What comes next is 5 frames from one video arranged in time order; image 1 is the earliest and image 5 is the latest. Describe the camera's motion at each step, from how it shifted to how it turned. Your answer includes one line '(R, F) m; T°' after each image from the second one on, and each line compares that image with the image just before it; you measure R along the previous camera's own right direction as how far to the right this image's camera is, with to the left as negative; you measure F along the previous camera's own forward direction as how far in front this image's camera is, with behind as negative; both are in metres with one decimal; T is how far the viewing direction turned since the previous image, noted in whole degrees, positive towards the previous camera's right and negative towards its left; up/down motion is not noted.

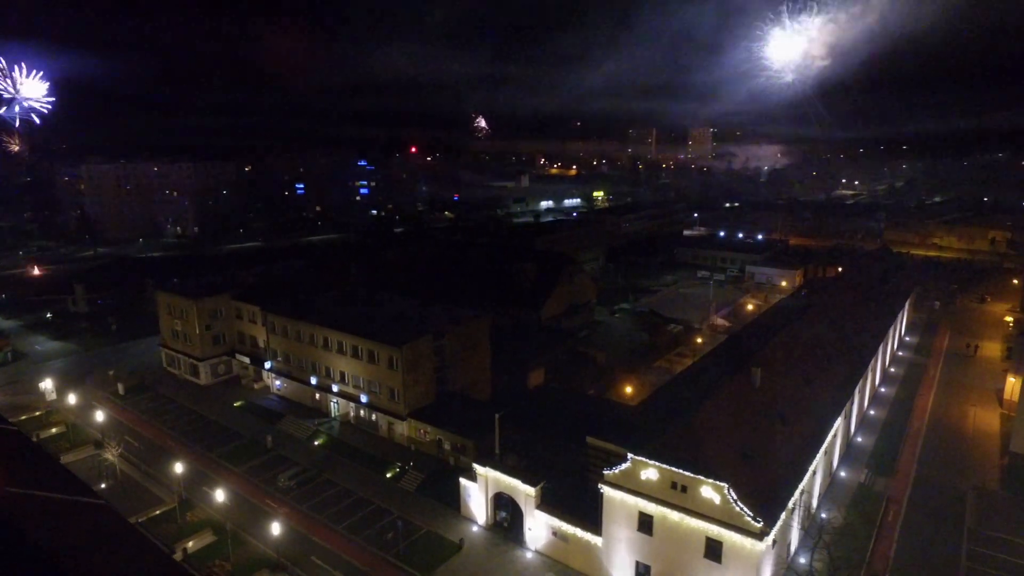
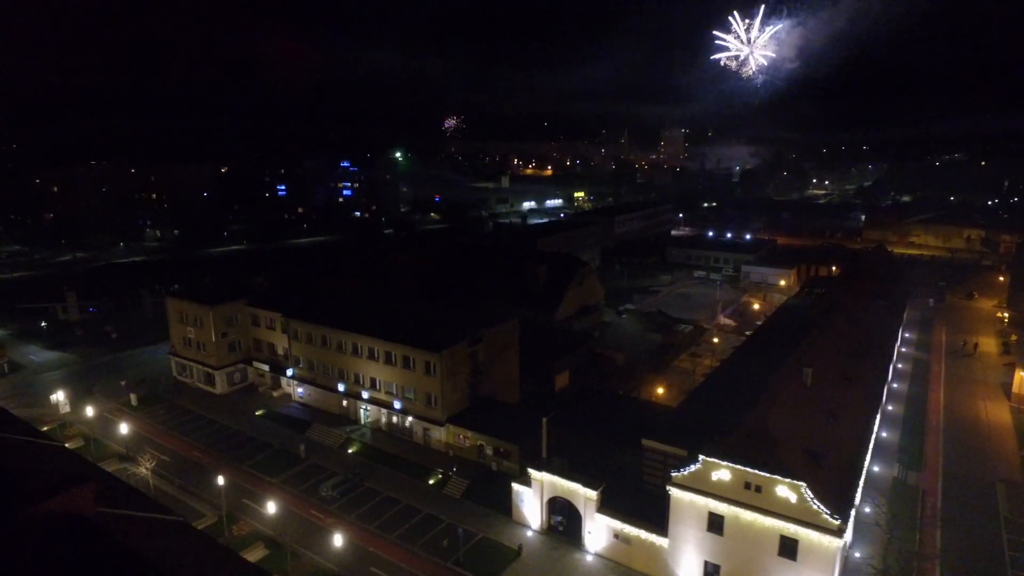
(-2.7, +0.1) m; +3°
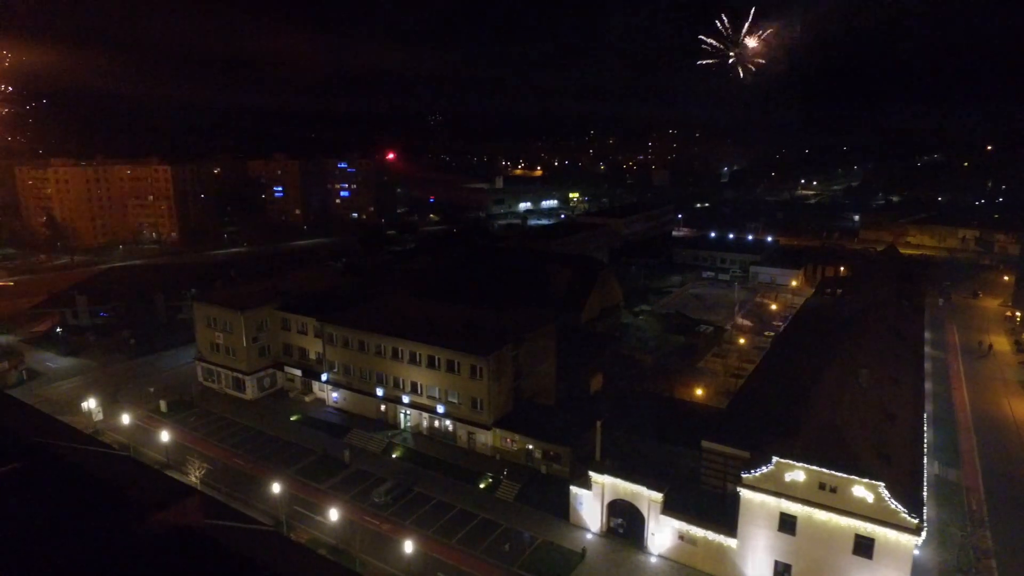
(-2.5, 0.0) m; +2°
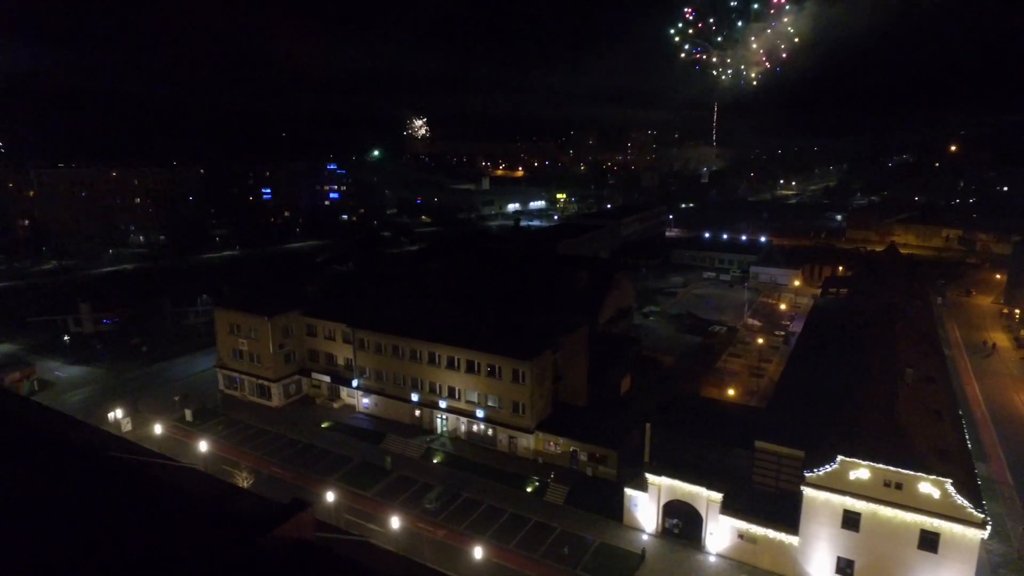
(-2.6, -0.1) m; +2°
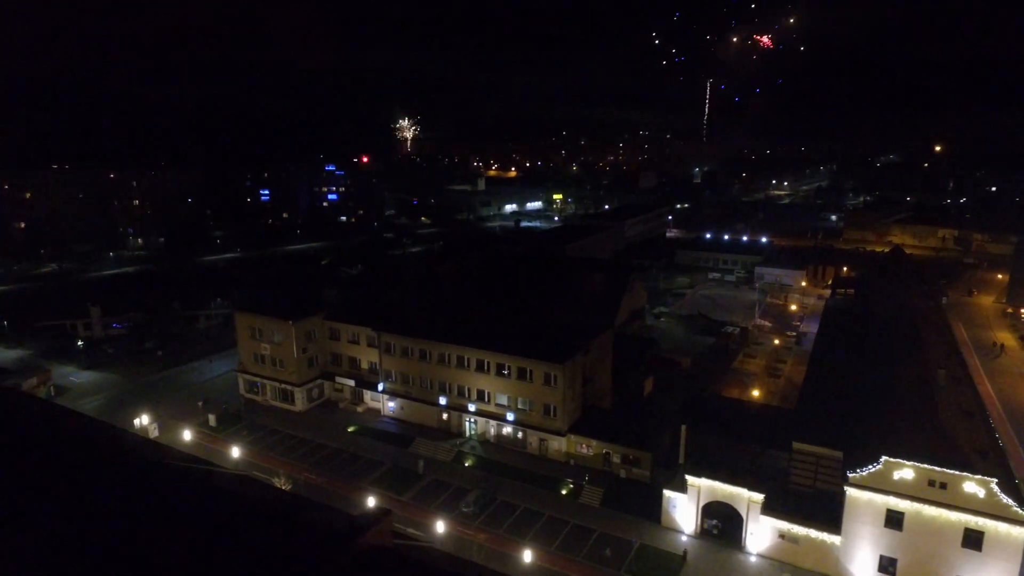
(-1.7, -0.1) m; +1°
